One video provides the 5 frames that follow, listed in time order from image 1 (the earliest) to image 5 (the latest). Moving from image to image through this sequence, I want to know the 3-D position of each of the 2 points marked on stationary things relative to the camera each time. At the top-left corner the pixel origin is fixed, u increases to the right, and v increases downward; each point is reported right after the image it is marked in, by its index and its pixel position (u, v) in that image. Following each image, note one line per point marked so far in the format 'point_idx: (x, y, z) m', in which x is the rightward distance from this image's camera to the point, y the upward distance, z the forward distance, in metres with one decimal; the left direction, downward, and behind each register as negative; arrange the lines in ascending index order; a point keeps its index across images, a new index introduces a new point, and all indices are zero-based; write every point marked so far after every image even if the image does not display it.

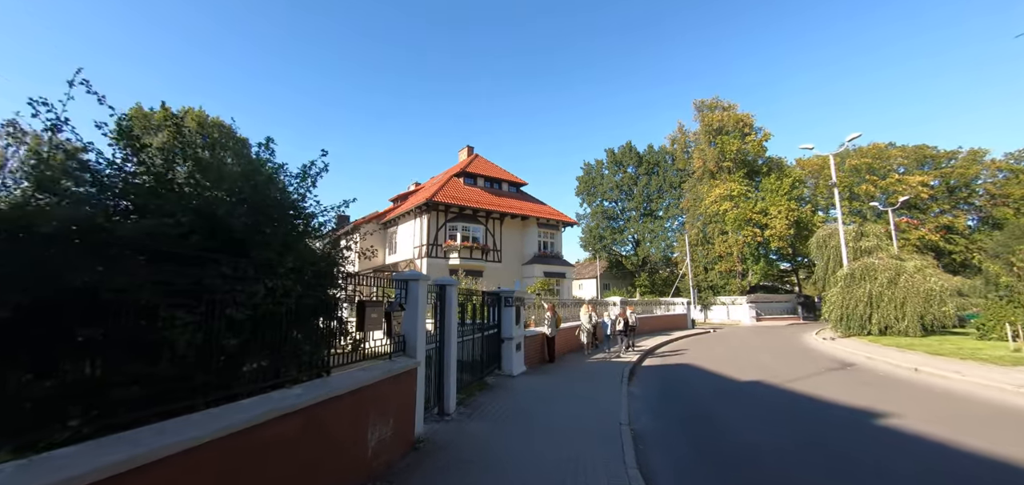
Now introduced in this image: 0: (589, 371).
0: (+2.3, -3.7, +12.0) m
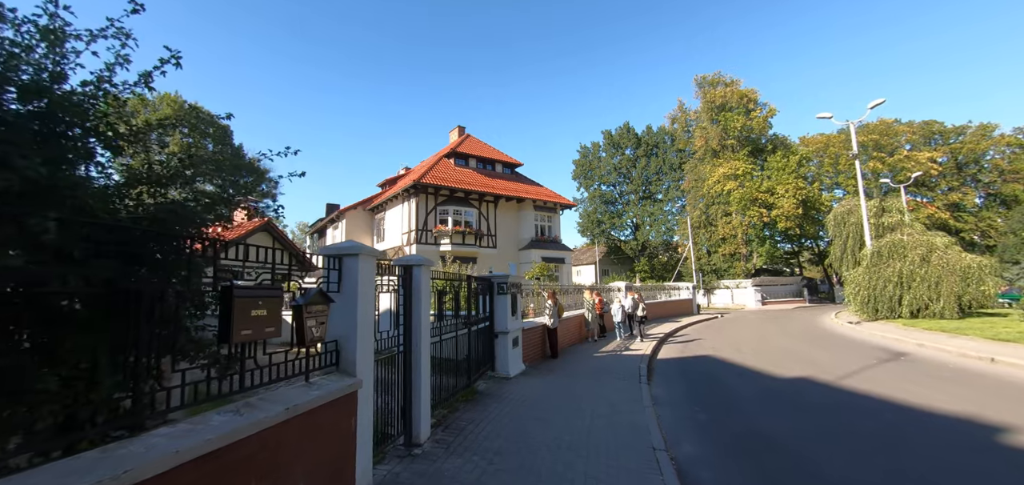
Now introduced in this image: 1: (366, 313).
0: (+2.2, -3.1, +10.2) m
1: (-1.2, -0.6, +3.5) m
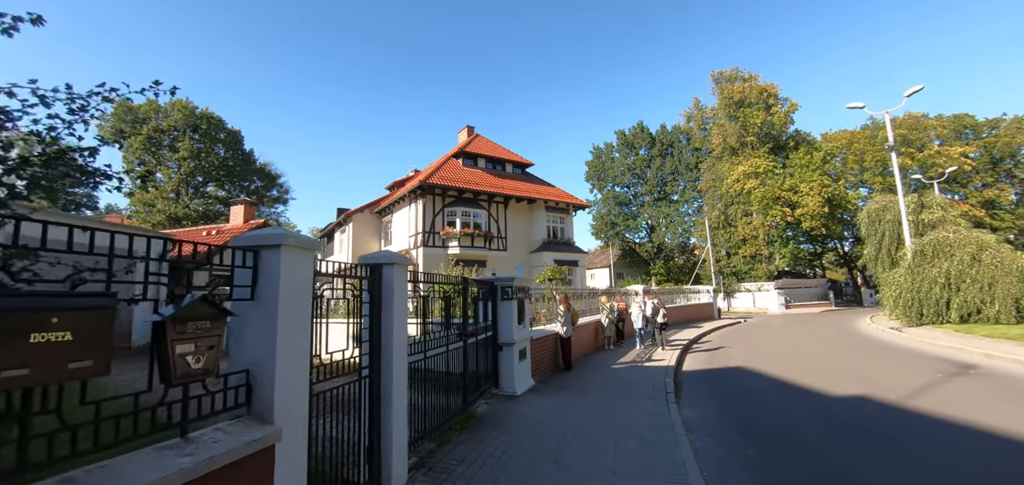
0: (+2.4, -3.0, +9.1) m
1: (-1.3, -0.5, +2.4) m
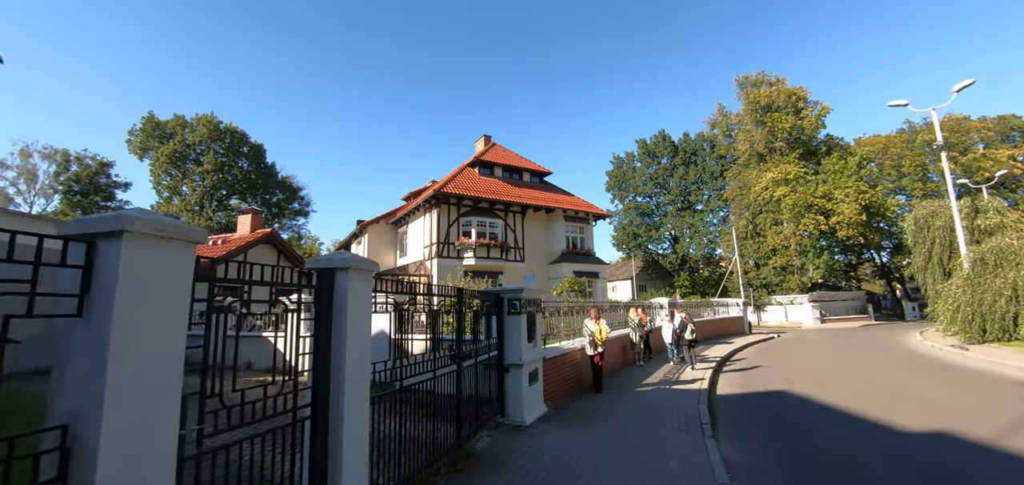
0: (+2.6, -3.2, +8.0) m
1: (-1.4, -0.5, +1.6) m
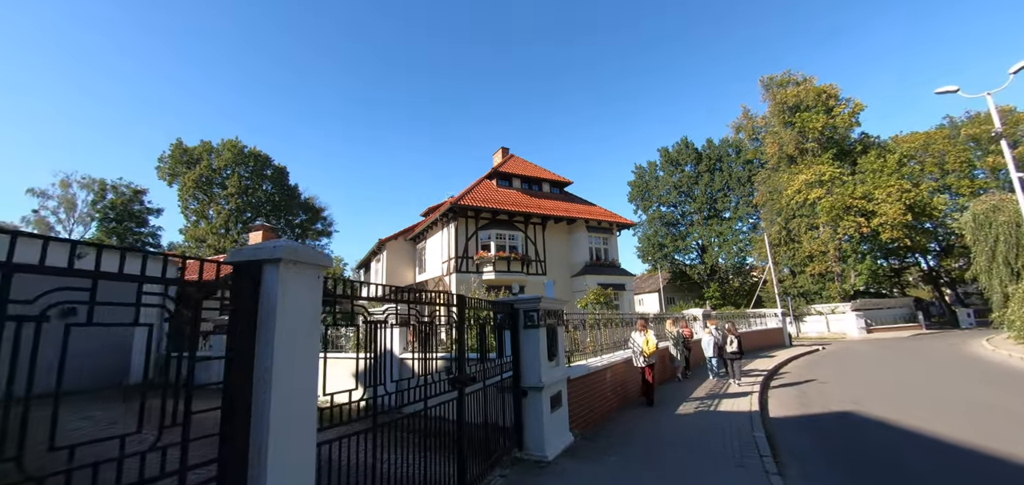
0: (+2.9, -3.2, +6.9) m
1: (-1.4, -0.4, +0.9) m
